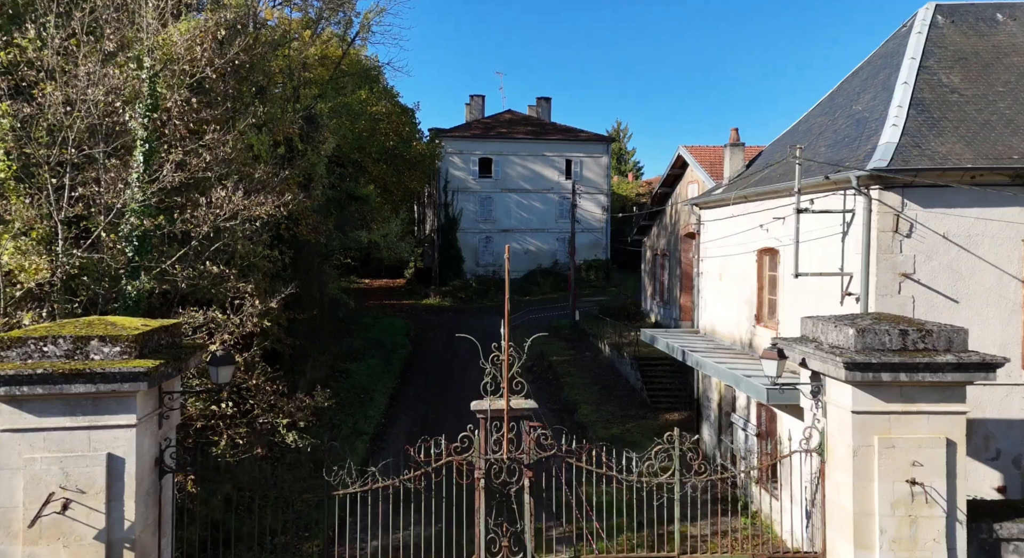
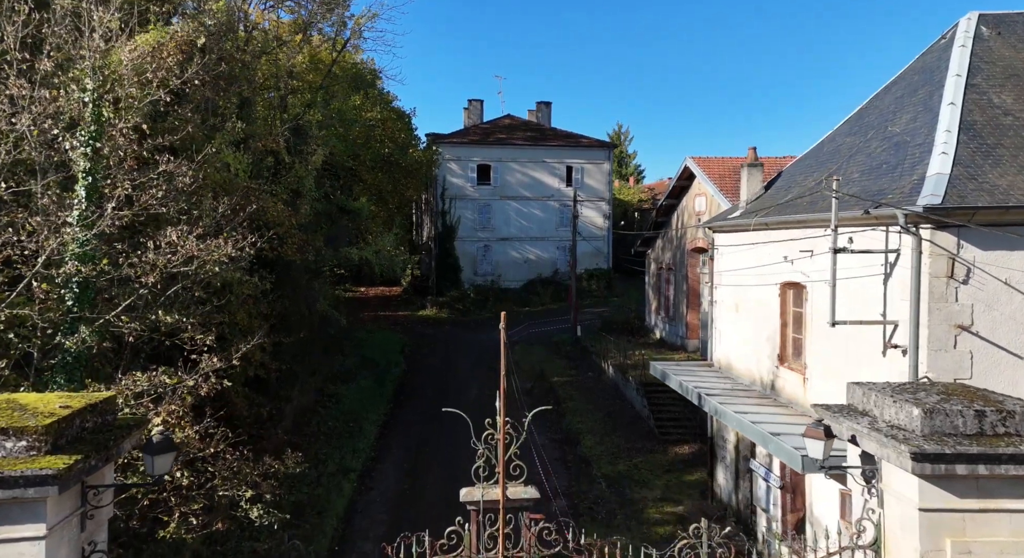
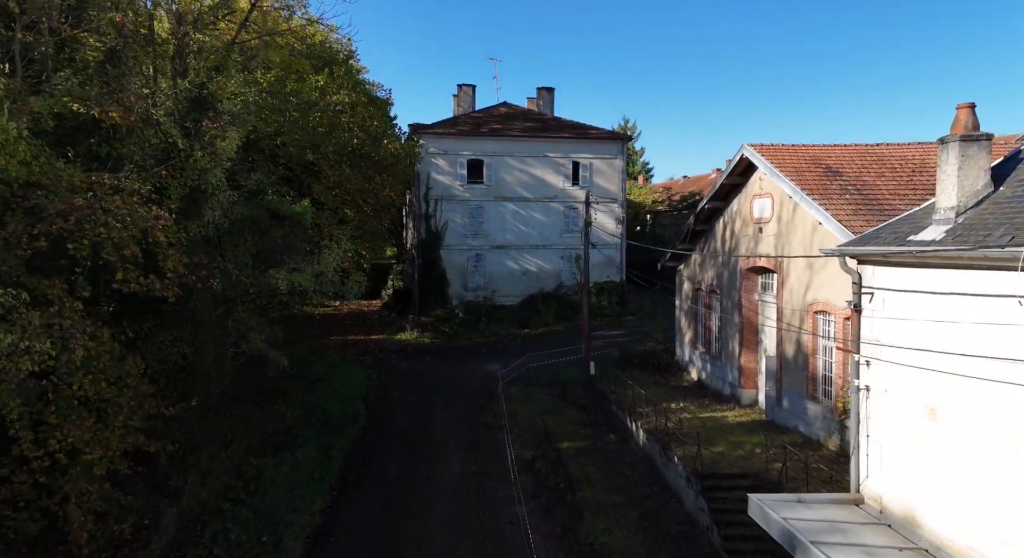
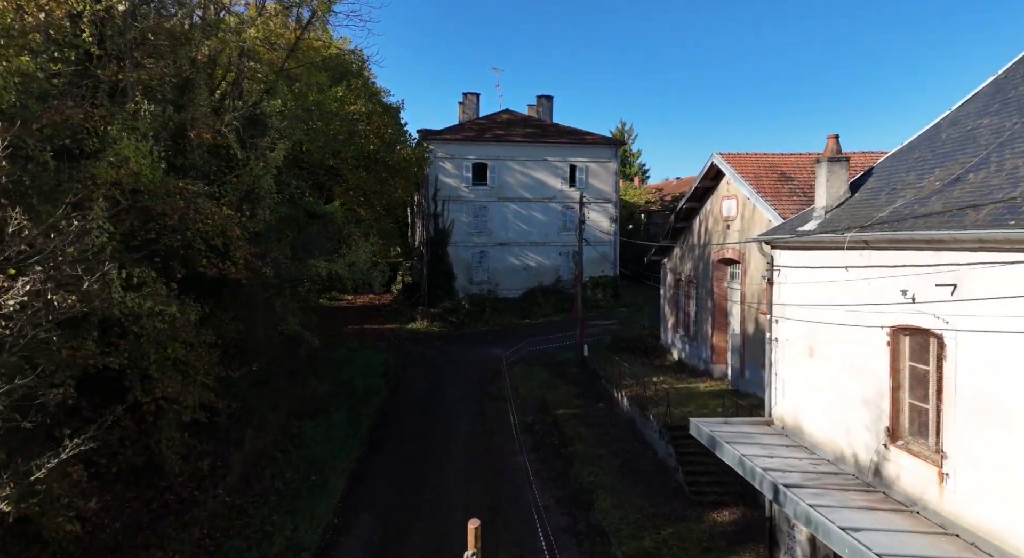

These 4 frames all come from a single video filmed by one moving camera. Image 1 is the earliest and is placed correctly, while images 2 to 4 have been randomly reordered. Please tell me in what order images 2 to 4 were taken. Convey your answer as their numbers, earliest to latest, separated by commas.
2, 4, 3
